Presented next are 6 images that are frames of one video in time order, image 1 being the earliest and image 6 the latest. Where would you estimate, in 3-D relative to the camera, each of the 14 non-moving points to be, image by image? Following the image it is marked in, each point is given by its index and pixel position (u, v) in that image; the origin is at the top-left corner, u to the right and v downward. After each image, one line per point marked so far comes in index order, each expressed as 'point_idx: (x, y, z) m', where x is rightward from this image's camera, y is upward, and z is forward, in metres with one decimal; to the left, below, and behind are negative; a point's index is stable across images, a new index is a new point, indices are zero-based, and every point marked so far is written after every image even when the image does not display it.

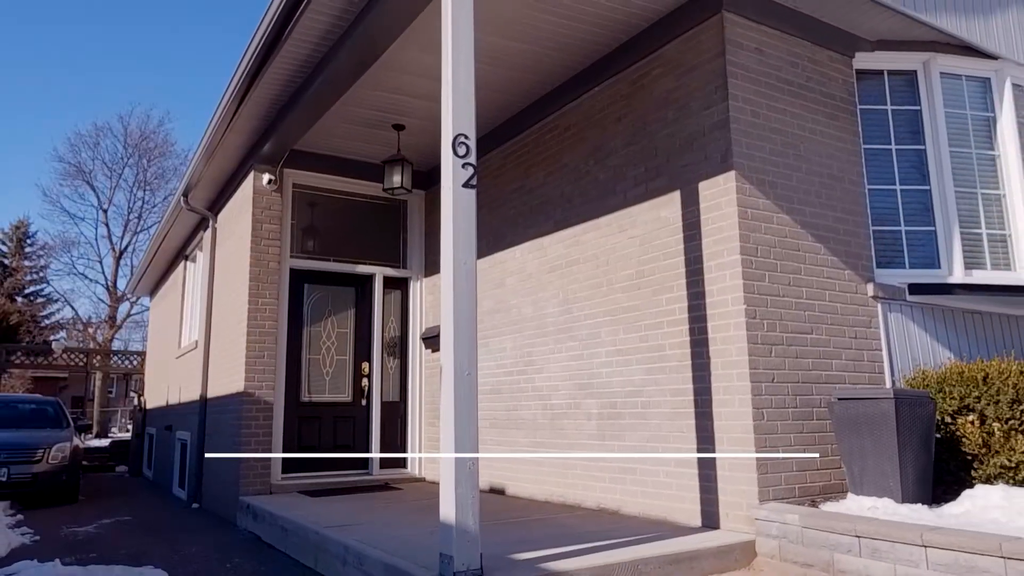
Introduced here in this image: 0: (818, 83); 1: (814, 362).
0: (+2.1, +1.4, +5.1) m
1: (+1.9, -0.4, +4.6) m
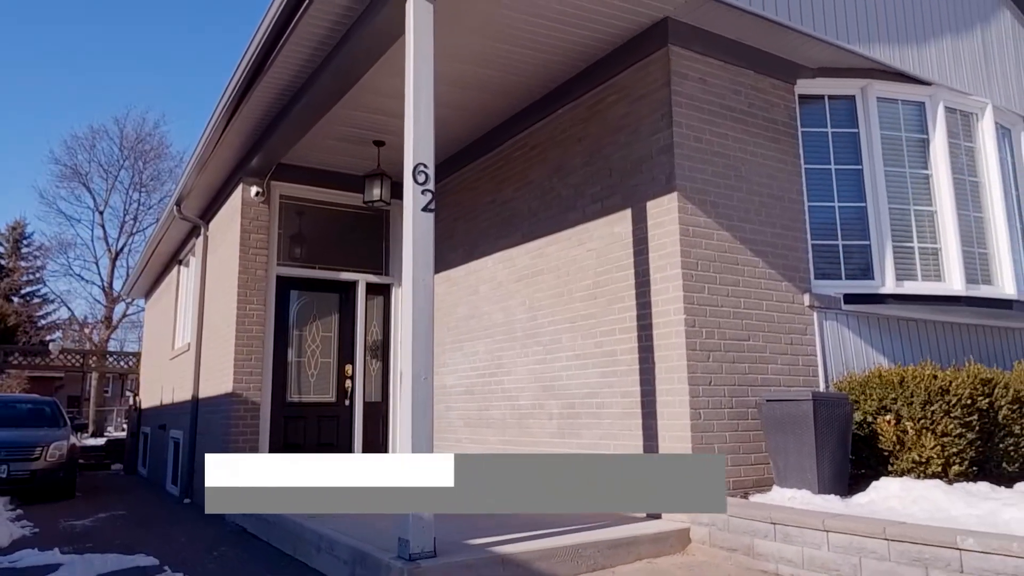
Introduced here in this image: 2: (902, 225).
0: (+1.8, +1.3, +5.5) m
1: (+1.6, -0.5, +5.0) m
2: (+3.1, +0.5, +5.9) m
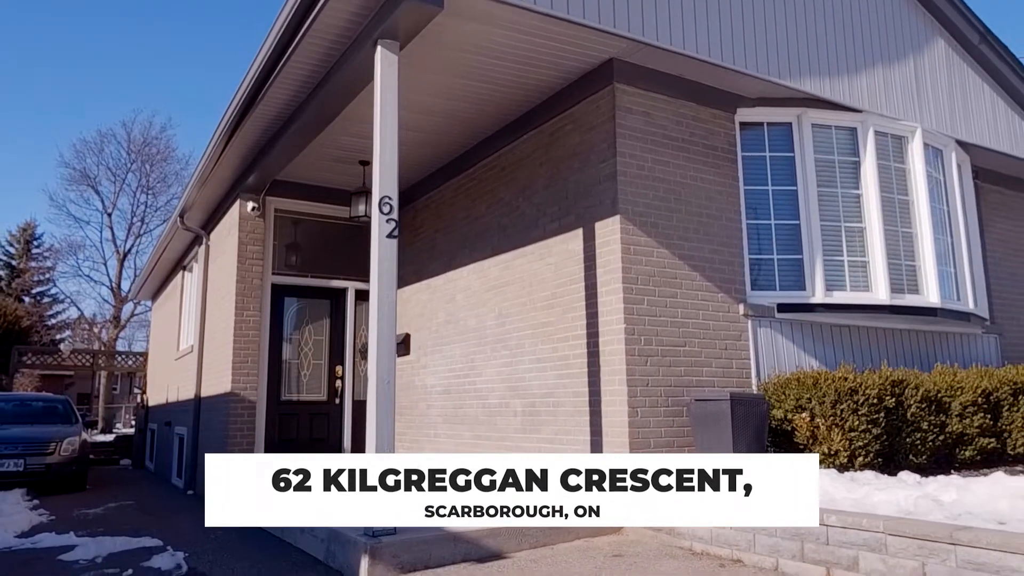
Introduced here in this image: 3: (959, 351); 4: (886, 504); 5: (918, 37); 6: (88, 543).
0: (+1.6, +1.2, +6.1) m
1: (+1.3, -0.6, +5.6) m
2: (+2.8, +0.4, +6.5) m
3: (+4.4, -0.6, +7.4) m
4: (+2.0, -1.1, +3.9) m
5: (+4.0, +2.5, +7.3) m
6: (-3.3, -2.0, +5.8) m
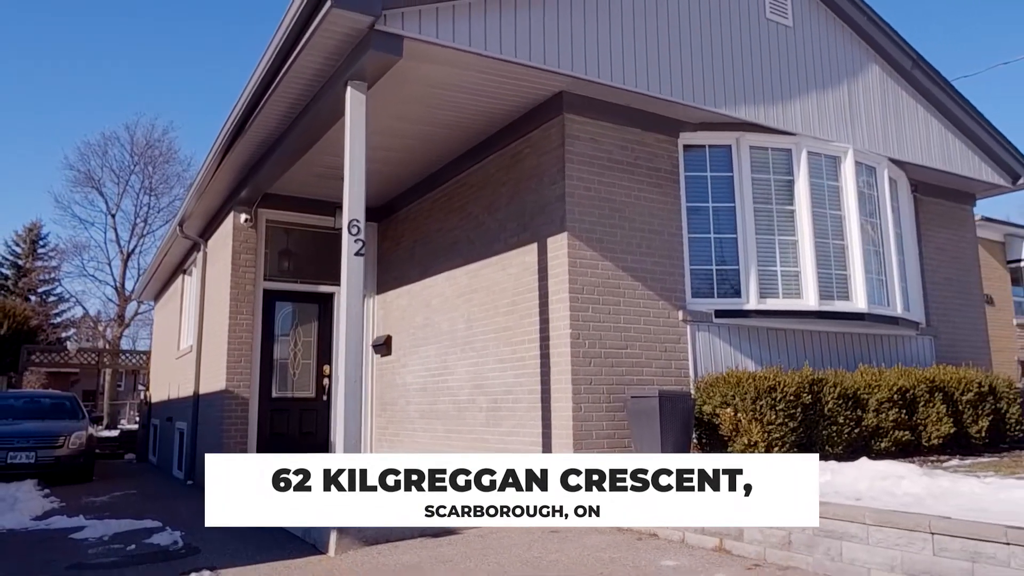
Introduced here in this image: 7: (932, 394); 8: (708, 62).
0: (+1.2, +1.2, +6.8) m
1: (+1.0, -0.7, +6.3) m
2: (+2.4, +0.3, +7.1) m
3: (+4.1, -0.7, +8.1) m
4: (+1.6, -1.2, +4.6) m
5: (+3.6, +2.4, +8.0) m
6: (-3.6, -2.1, +6.5) m
7: (+4.0, -1.0, +7.0) m
8: (+1.8, +2.1, +6.9) m
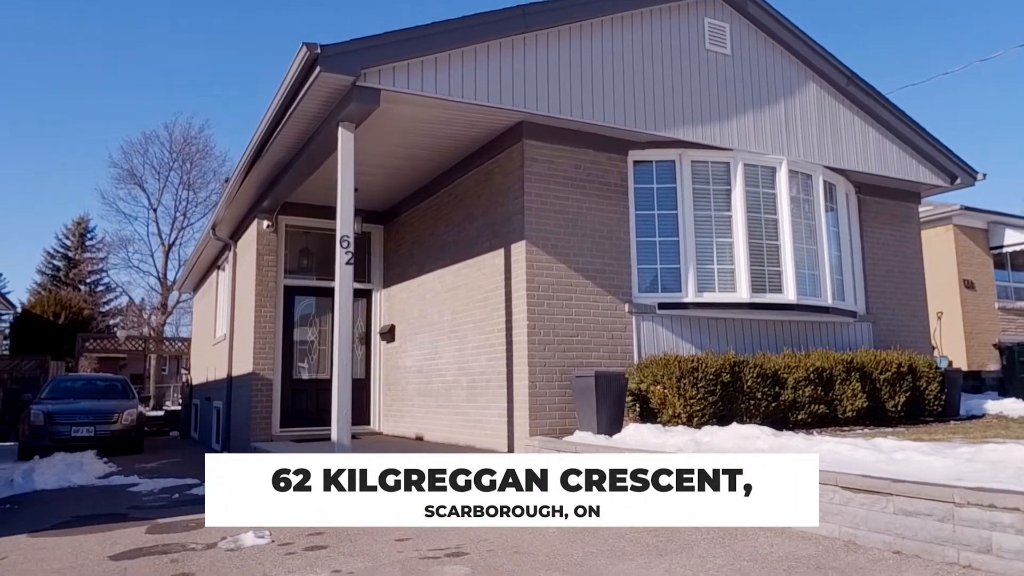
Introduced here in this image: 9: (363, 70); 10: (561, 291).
0: (+0.9, +1.2, +8.0) m
1: (+0.7, -0.7, +7.6) m
2: (+2.2, +0.4, +8.3) m
3: (+3.9, -0.6, +9.2) m
4: (+1.2, -1.2, +5.9) m
5: (+3.4, +2.5, +9.0) m
6: (-3.9, -2.1, +8.0) m
7: (+3.7, -0.9, +8.2) m
8: (+1.5, +2.1, +8.1) m
9: (-1.3, +1.9, +6.3) m
10: (+0.5, 0.0, +7.6) m
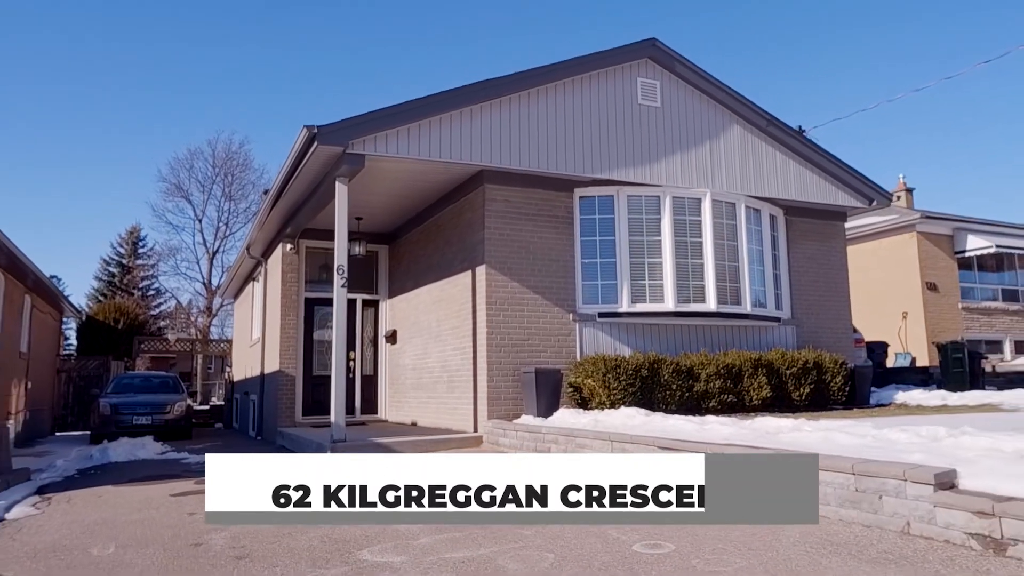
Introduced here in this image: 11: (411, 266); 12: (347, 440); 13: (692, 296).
0: (+0.5, +1.0, +9.9) m
1: (+0.2, -0.8, +9.5) m
2: (+1.7, +0.2, +10.1) m
3: (+3.5, -0.7, +11.0) m
4: (+0.7, -1.4, +7.8) m
5: (+3.0, +2.3, +10.8) m
6: (-4.3, -2.3, +10.1) m
7: (+3.3, -1.1, +9.9) m
8: (+1.1, +2.0, +10.0) m
9: (-1.8, +1.7, +8.4) m
10: (0.0, -0.2, +9.5) m
11: (-1.6, +0.3, +12.1) m
12: (-1.9, -1.7, +8.5) m
13: (+2.5, -0.1, +10.3) m
